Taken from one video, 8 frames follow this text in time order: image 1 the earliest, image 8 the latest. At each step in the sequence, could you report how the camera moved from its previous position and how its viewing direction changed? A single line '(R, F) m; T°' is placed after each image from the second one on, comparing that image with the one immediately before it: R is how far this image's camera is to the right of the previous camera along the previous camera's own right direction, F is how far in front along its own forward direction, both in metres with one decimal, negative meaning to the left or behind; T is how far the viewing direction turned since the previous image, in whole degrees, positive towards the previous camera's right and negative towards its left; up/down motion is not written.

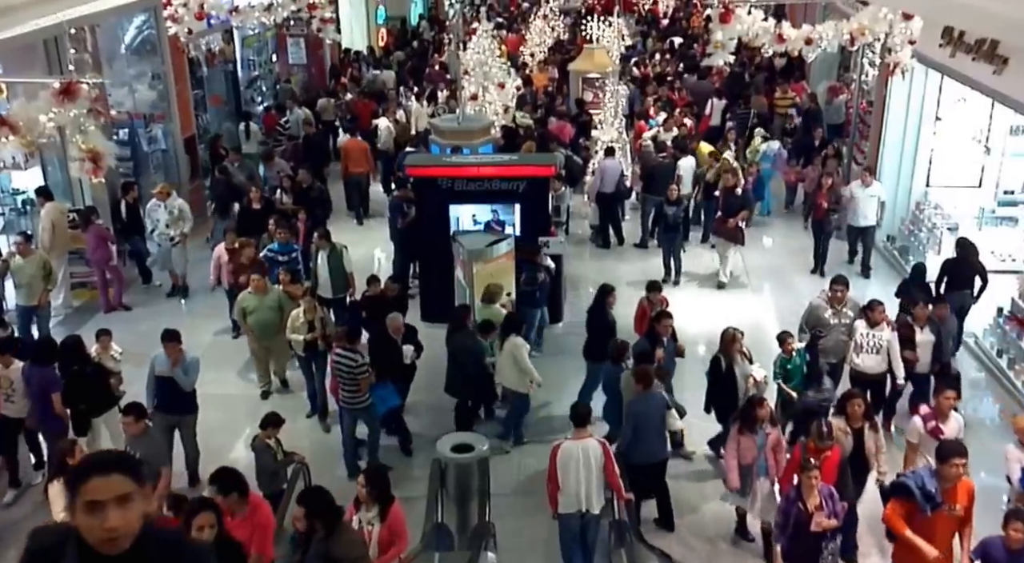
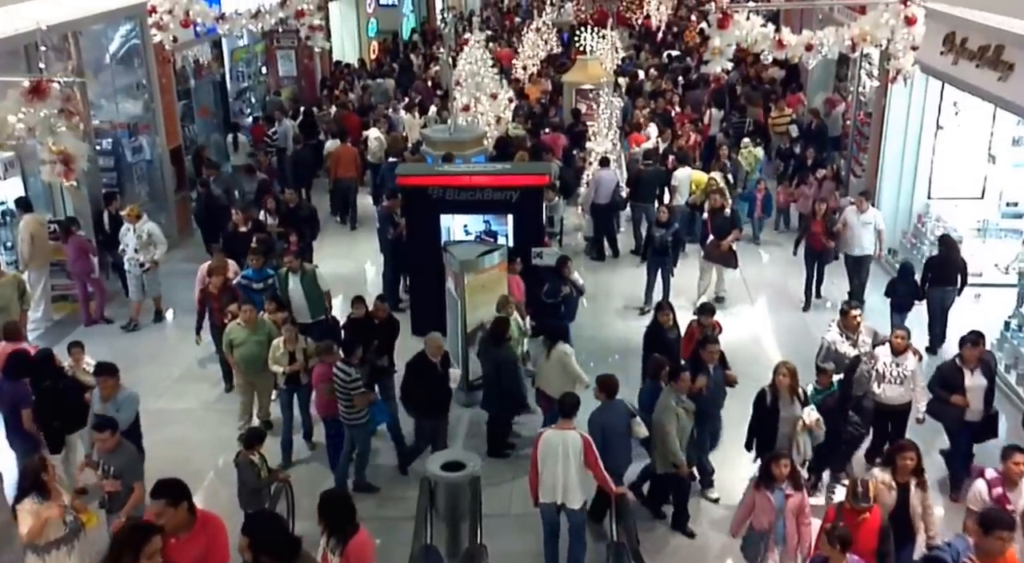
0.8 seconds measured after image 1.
(0.0, +0.3) m; 0°
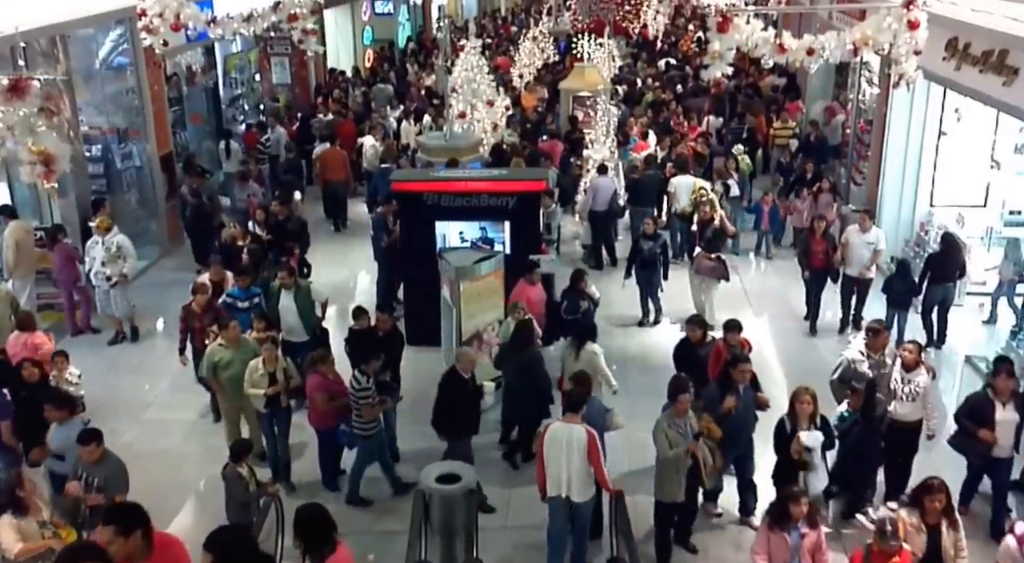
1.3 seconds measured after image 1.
(0.0, +0.2) m; 0°
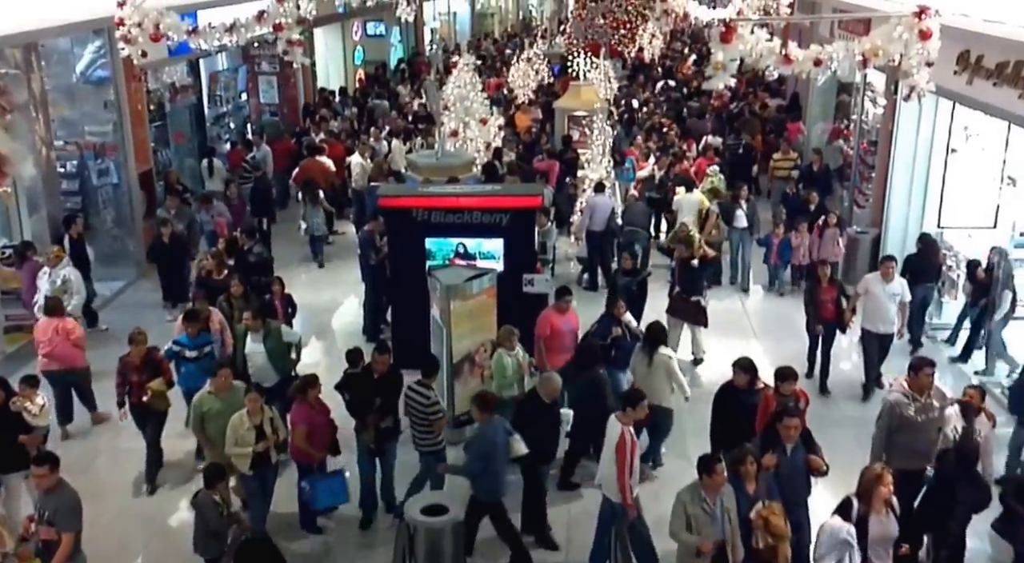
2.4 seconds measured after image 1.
(0.0, +0.4) m; 0°
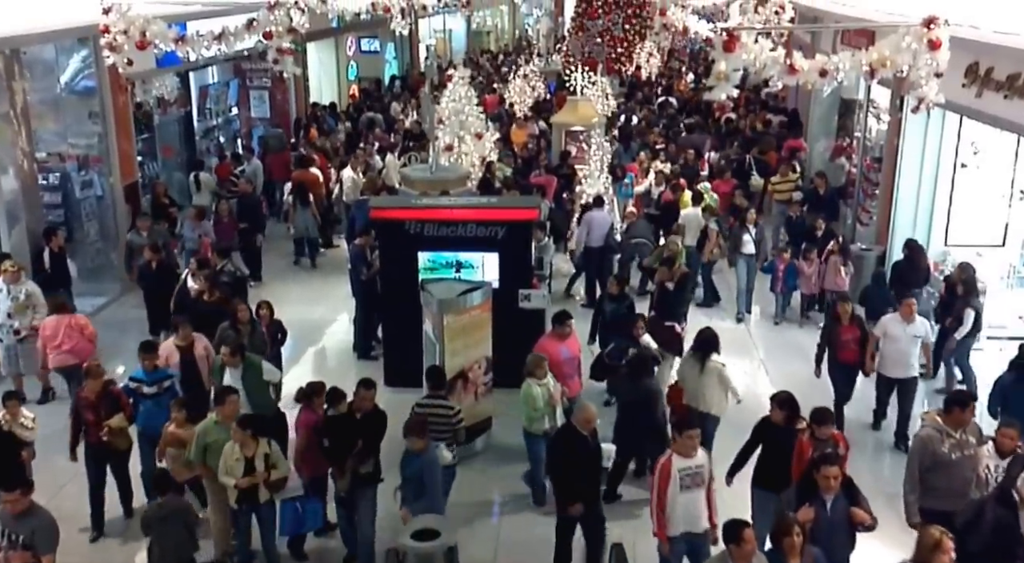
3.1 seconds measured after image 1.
(0.0, +0.3) m; 0°
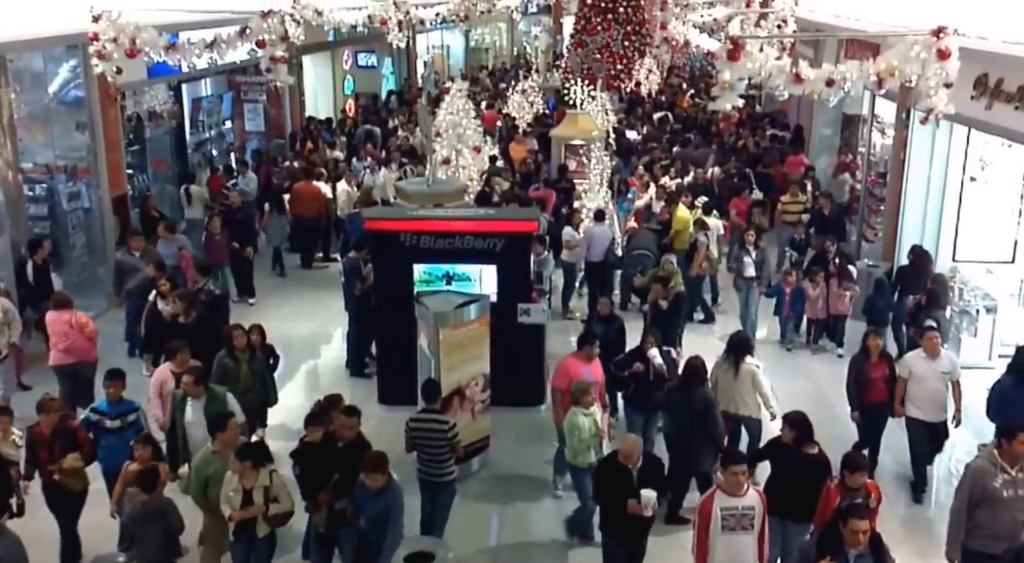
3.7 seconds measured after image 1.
(0.0, +0.2) m; 0°
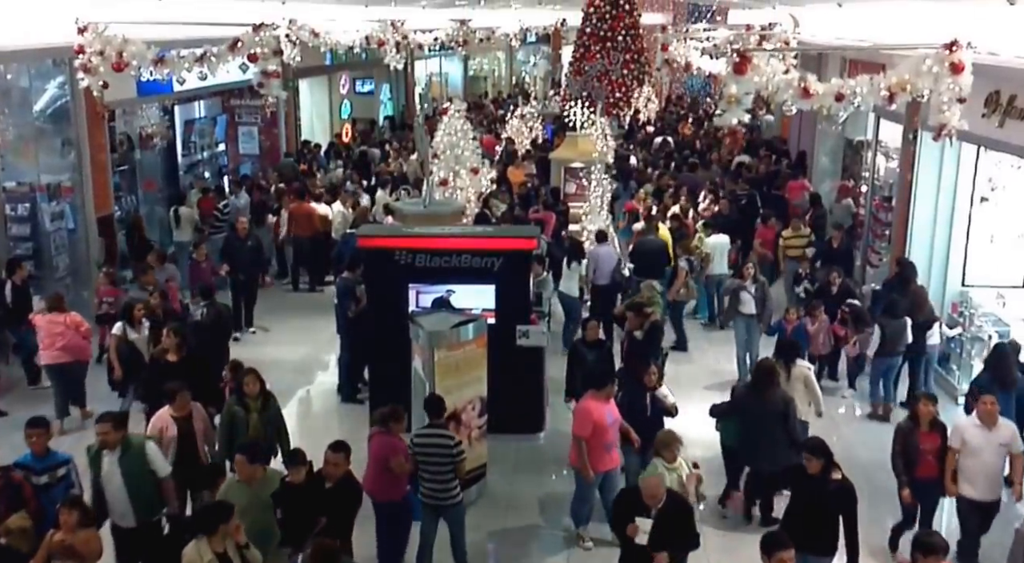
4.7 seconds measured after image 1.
(0.0, +0.3) m; 0°
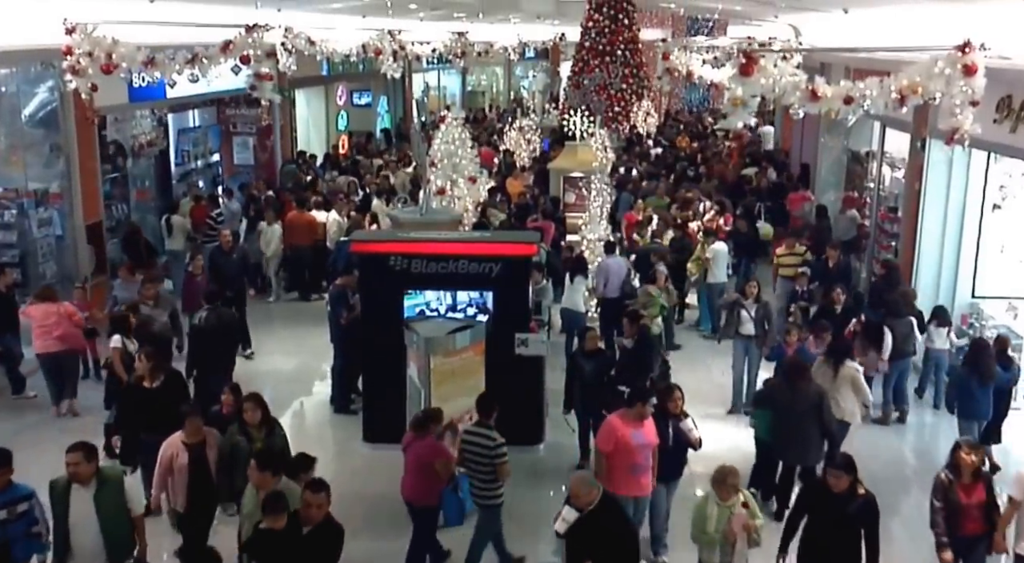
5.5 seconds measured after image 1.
(0.0, +0.2) m; 0°
